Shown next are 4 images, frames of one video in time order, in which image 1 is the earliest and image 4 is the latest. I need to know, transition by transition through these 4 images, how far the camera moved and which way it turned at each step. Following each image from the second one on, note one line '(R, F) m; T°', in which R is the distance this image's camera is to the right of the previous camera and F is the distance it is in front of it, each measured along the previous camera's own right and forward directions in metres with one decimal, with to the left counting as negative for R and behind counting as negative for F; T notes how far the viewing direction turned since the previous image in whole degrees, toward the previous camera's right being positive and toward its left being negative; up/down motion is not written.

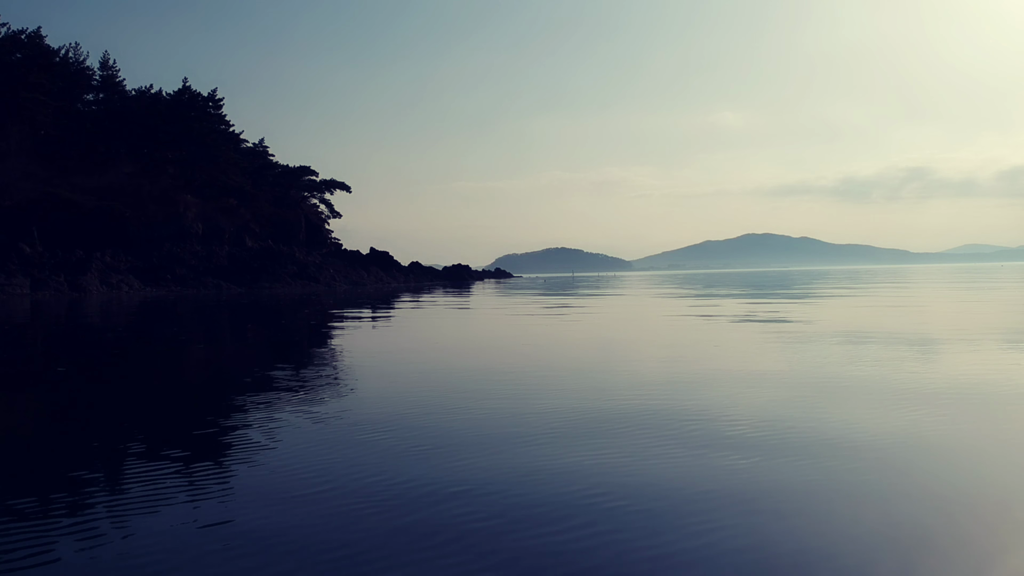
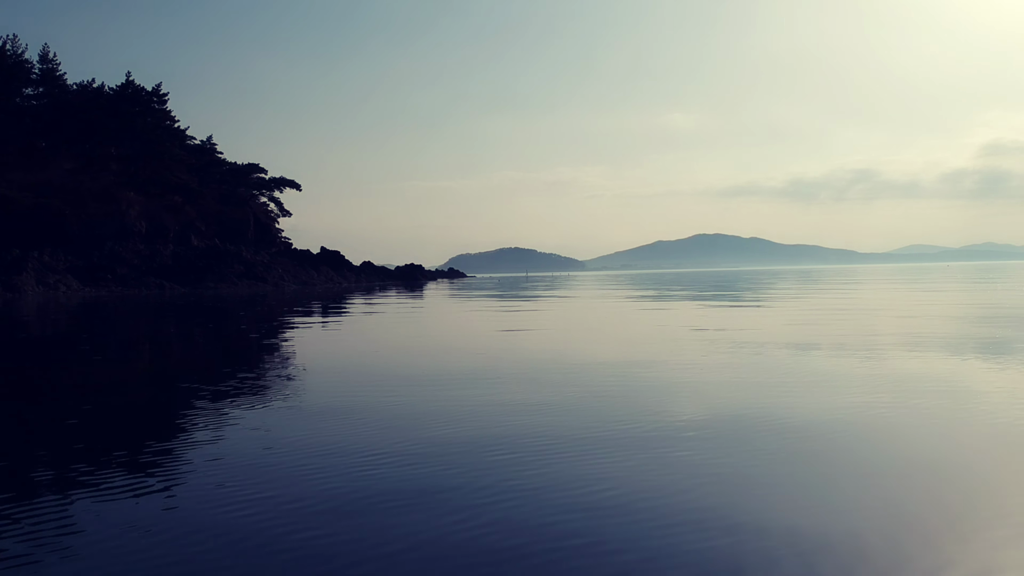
(+0.2, -0.2) m; +4°
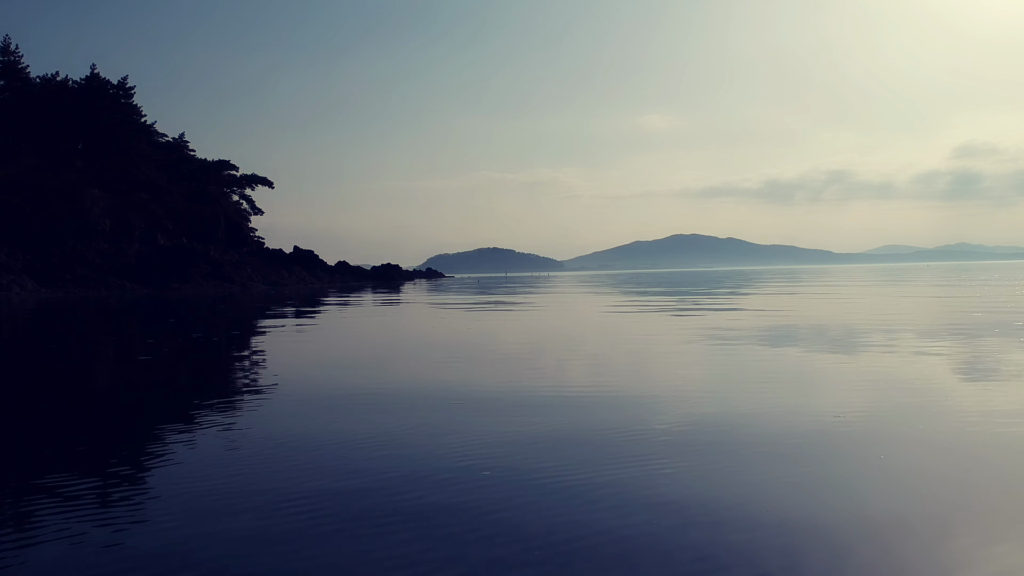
(0.0, +0.4) m; +2°
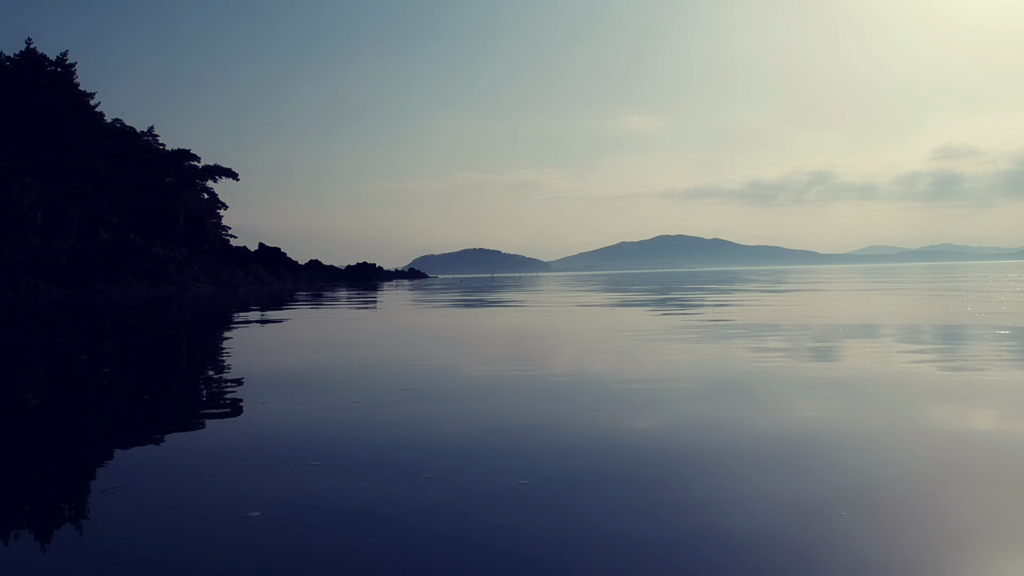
(-0.1, +2.2) m; +1°
